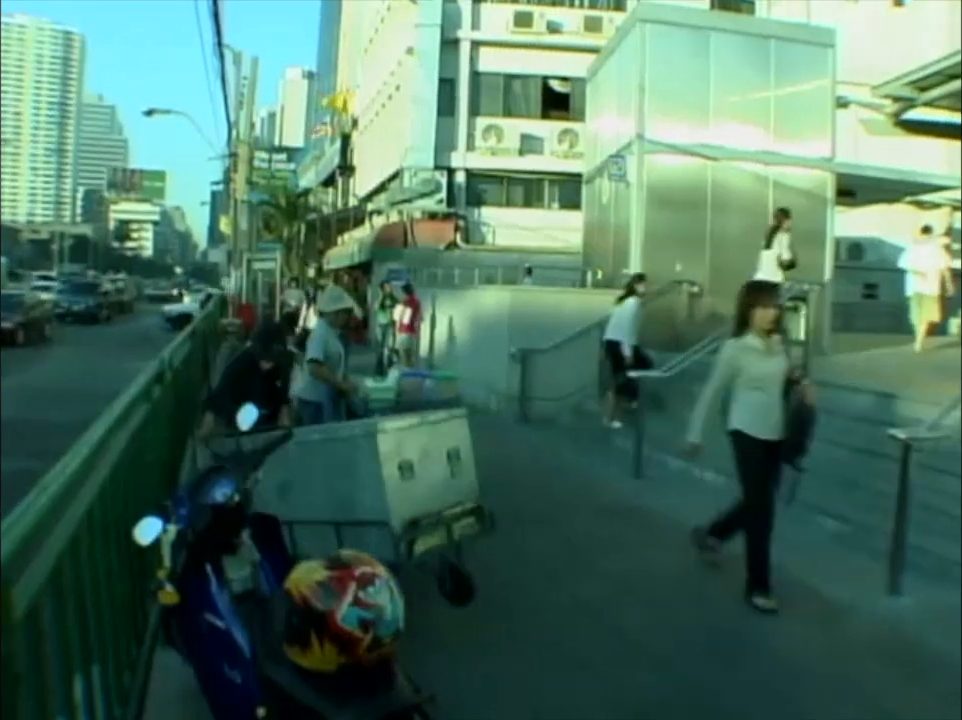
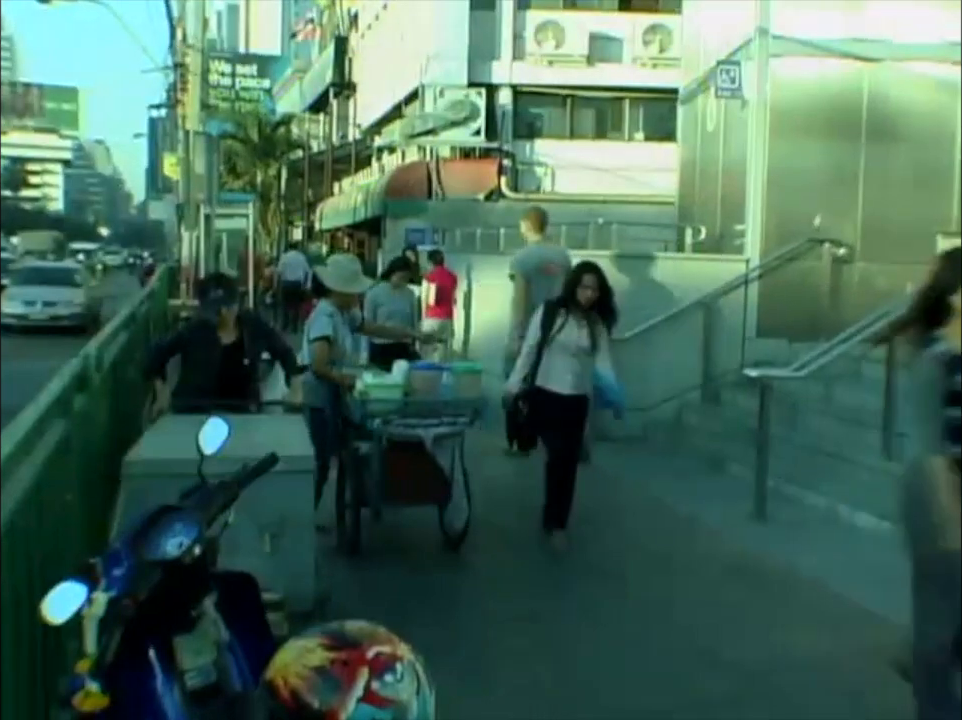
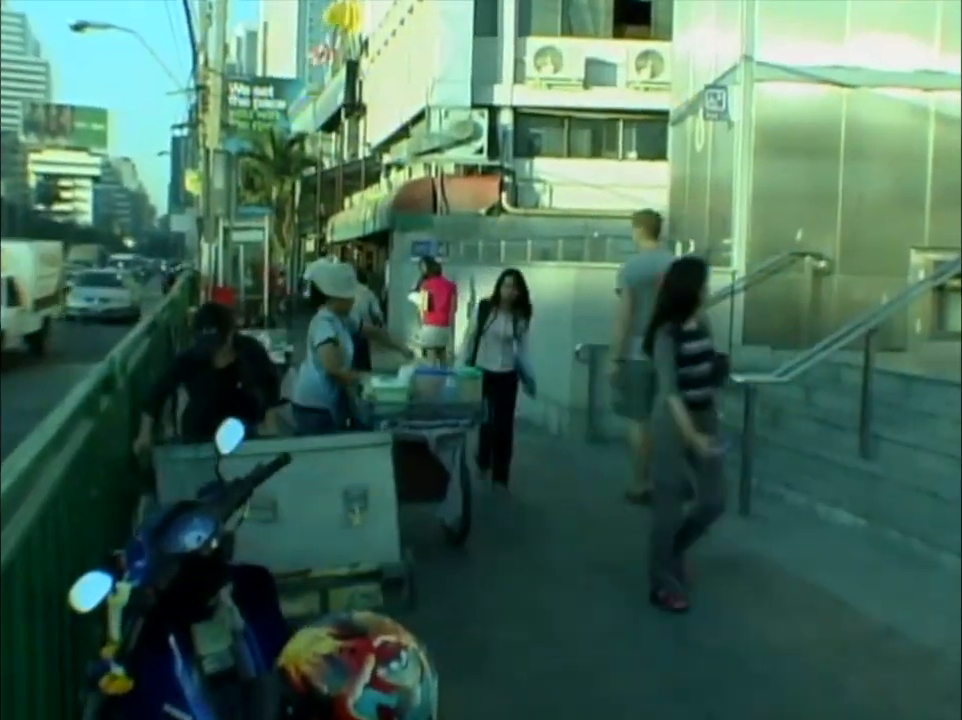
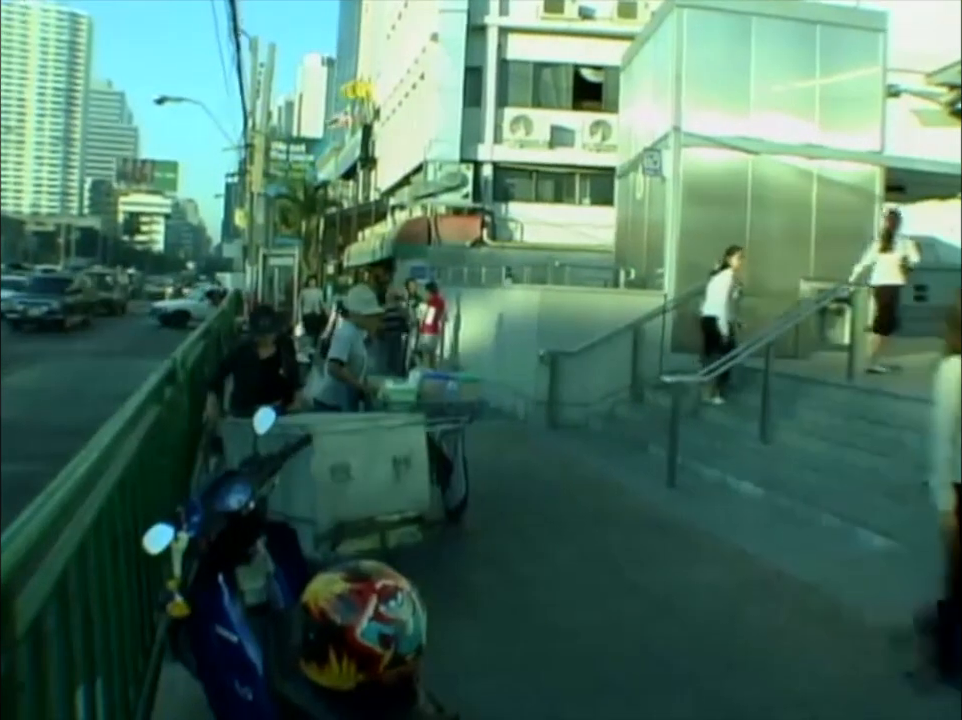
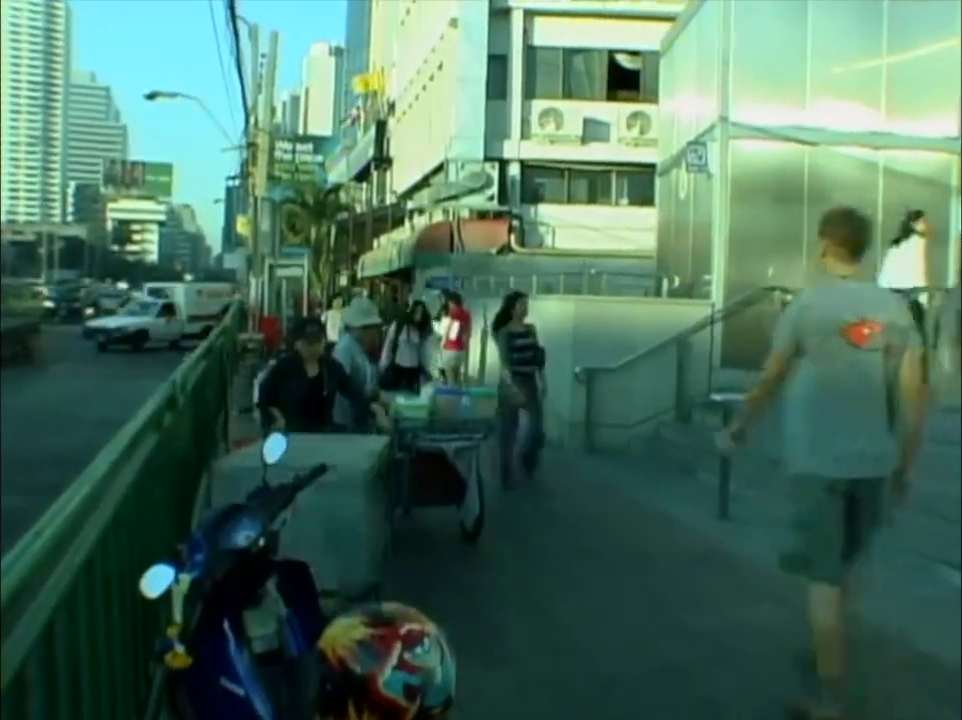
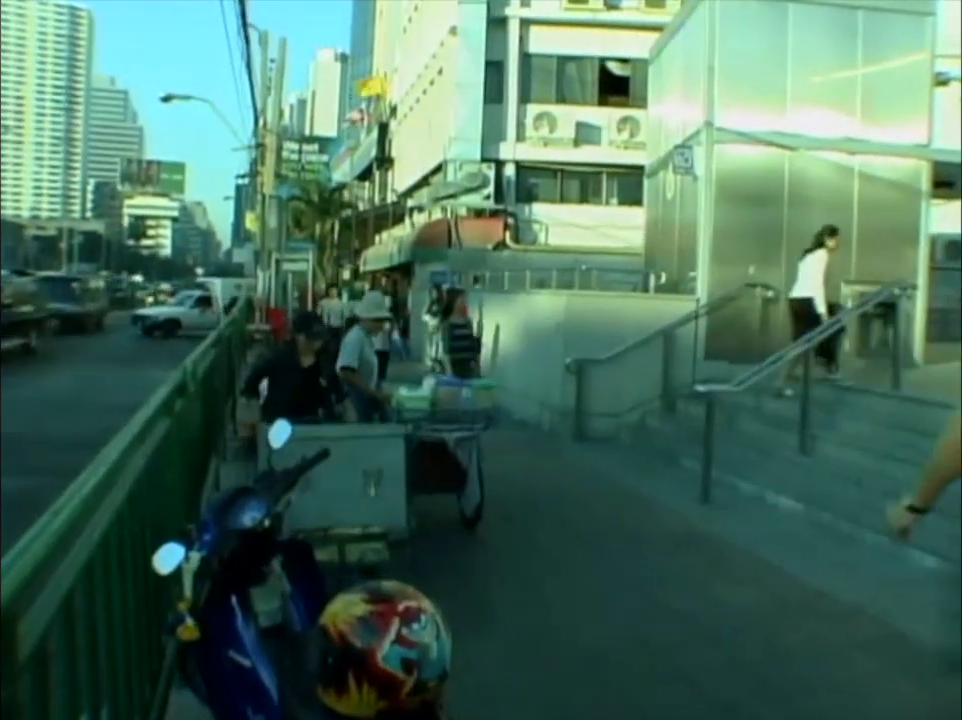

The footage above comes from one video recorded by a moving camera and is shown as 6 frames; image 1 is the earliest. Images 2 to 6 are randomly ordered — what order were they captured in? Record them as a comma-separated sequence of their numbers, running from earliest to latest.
4, 6, 5, 3, 2
